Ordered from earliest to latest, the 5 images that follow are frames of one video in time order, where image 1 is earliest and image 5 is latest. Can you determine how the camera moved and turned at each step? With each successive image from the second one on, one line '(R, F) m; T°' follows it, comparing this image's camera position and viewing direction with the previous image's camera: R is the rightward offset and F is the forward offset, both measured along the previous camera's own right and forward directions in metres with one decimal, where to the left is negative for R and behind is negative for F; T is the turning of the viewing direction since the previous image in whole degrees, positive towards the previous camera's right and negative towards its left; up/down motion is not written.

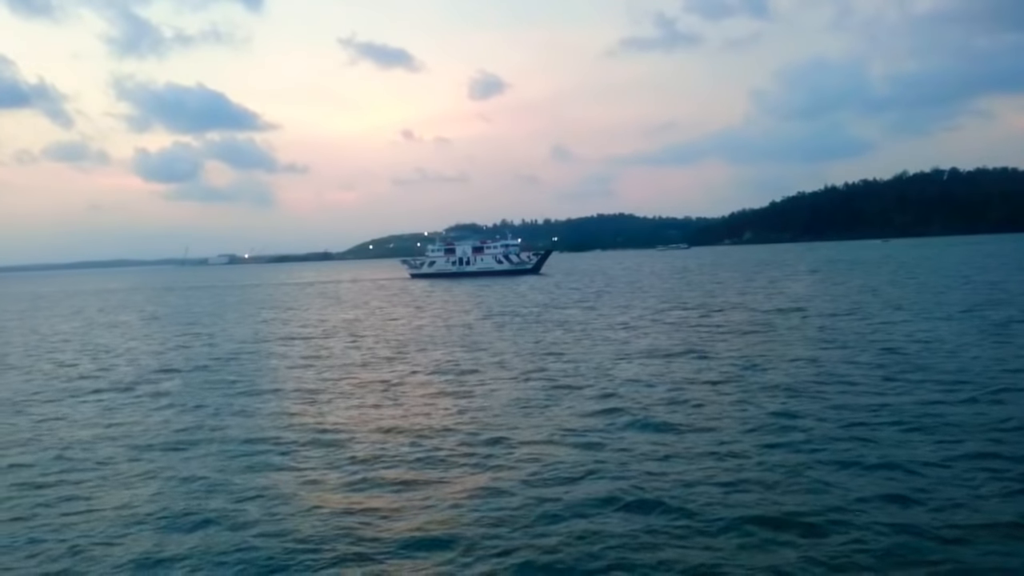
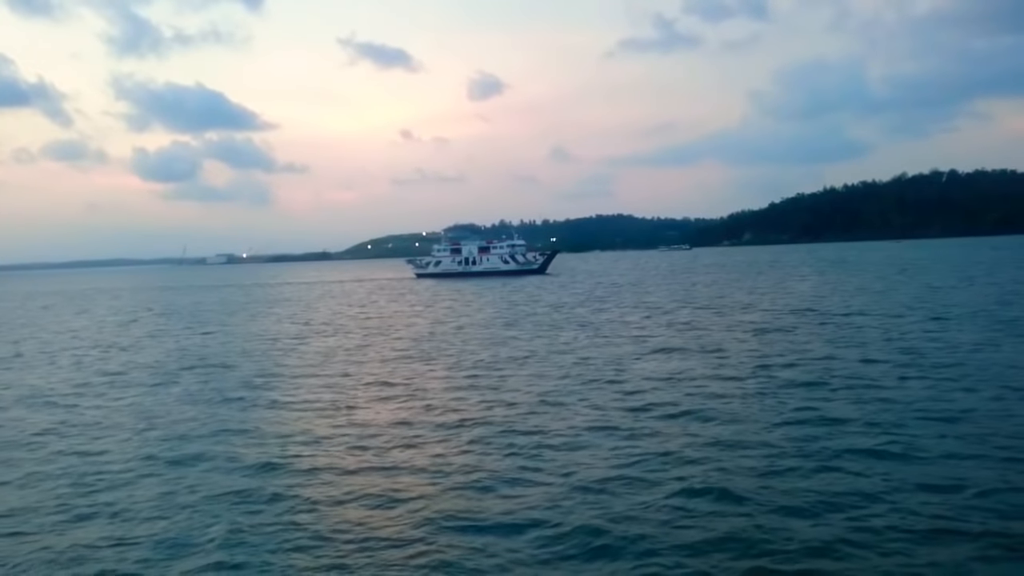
(-0.6, -0.4) m; 0°
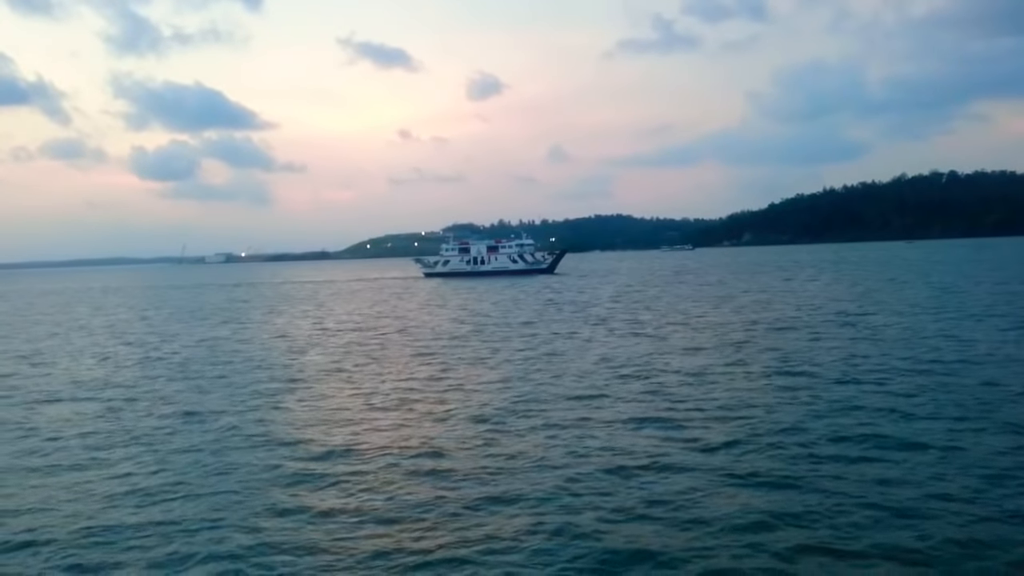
(-0.7, -0.5) m; 0°
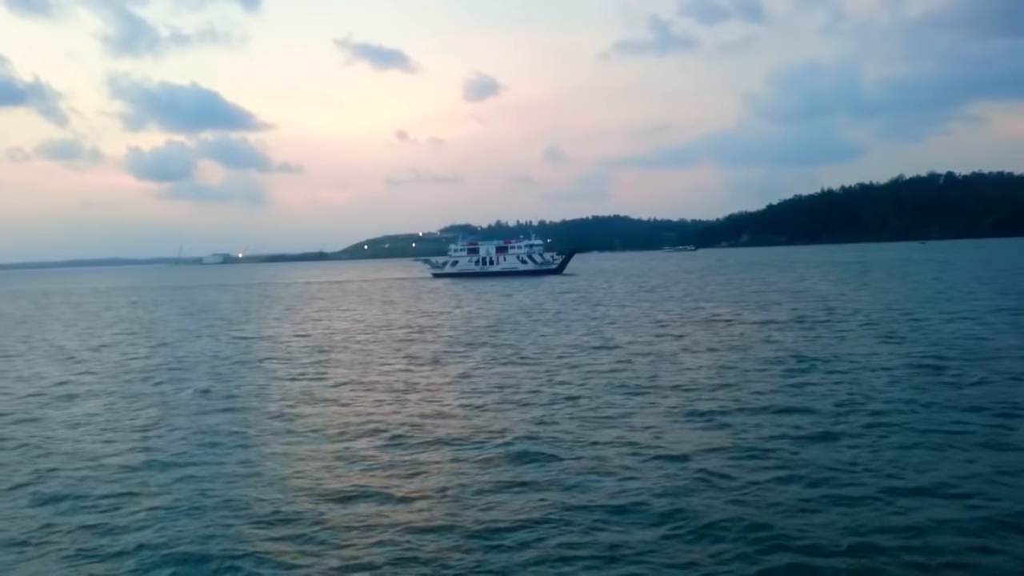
(-0.9, -0.6) m; 0°
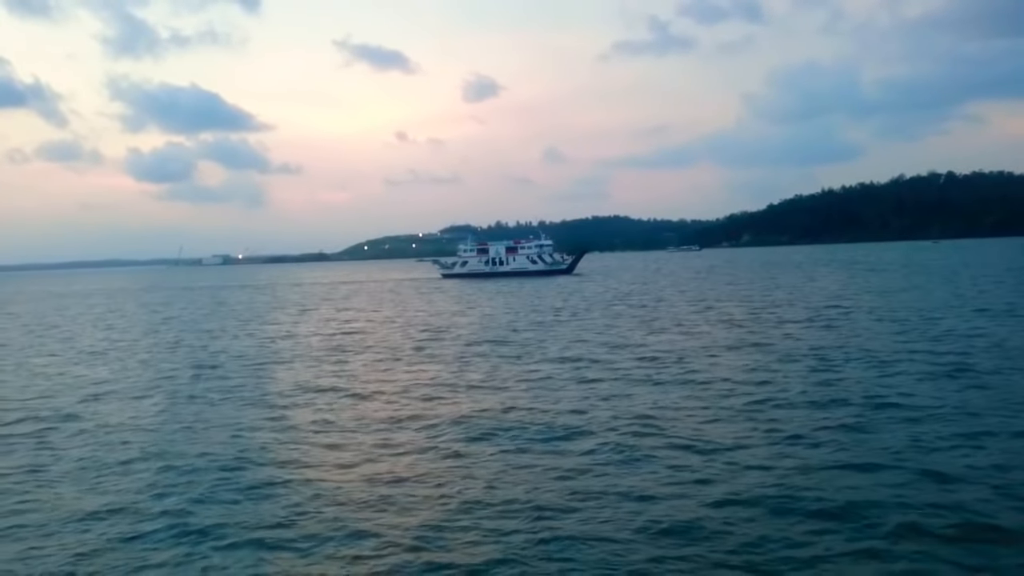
(-0.8, -0.5) m; 0°
